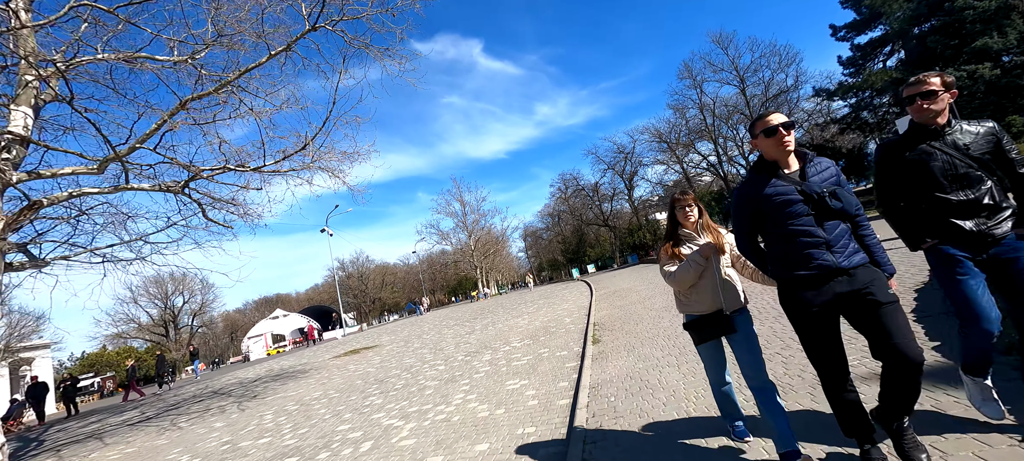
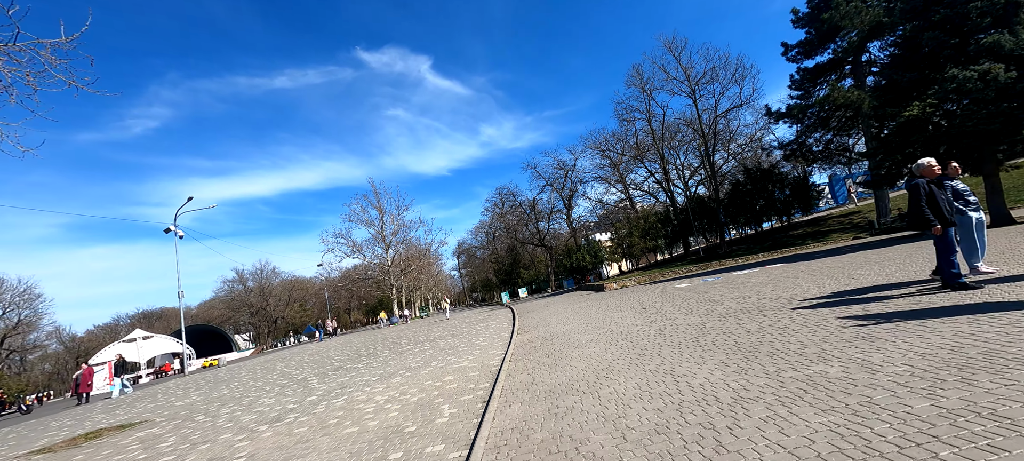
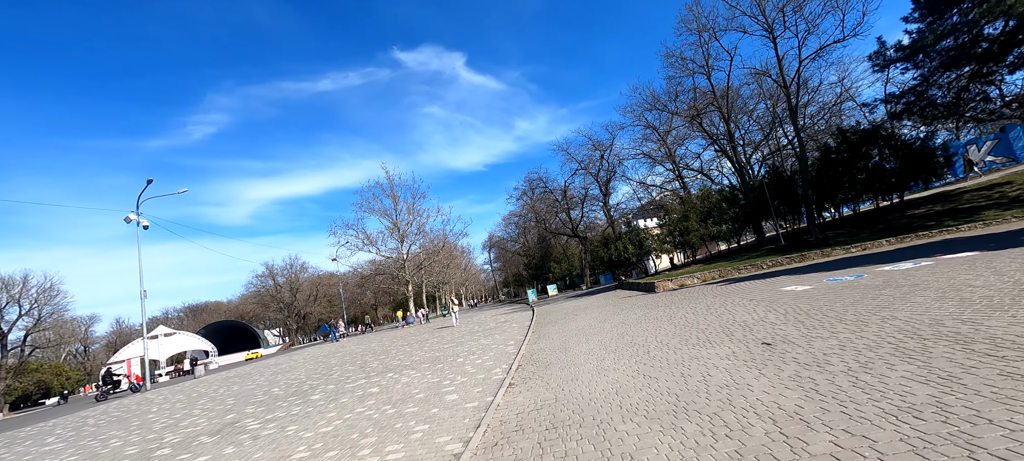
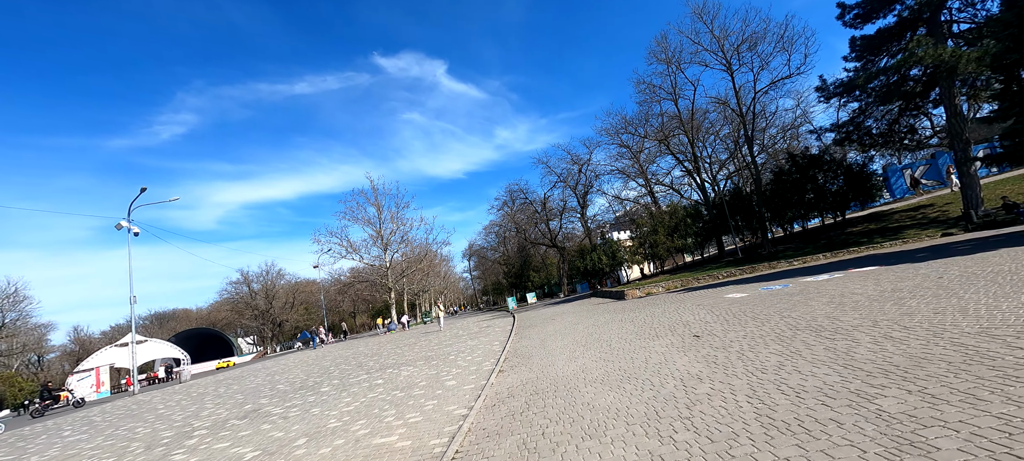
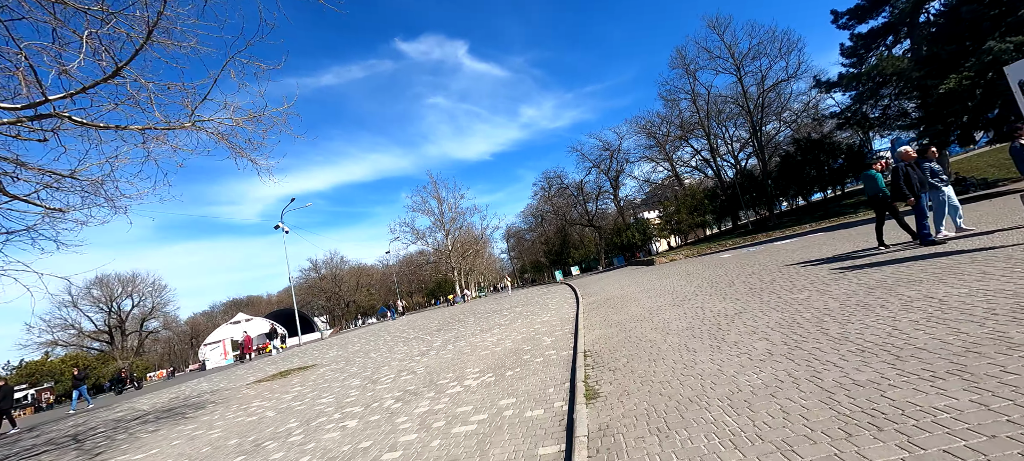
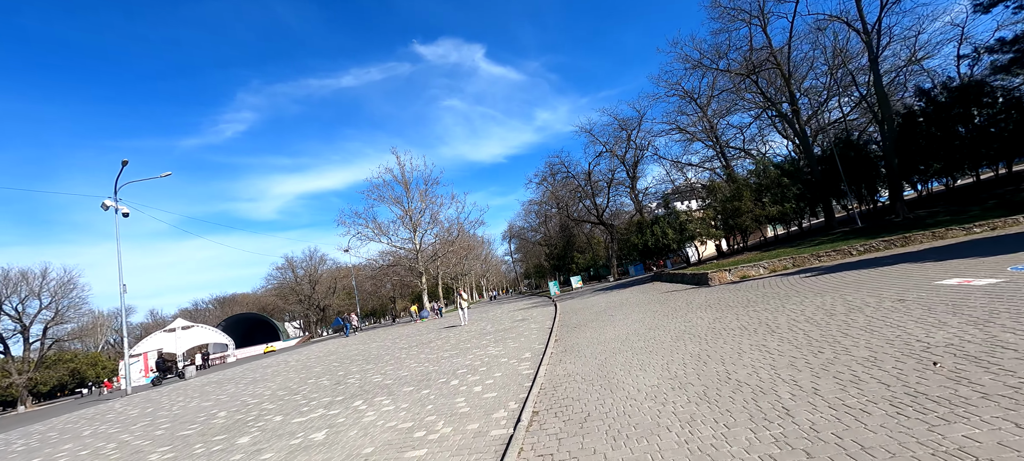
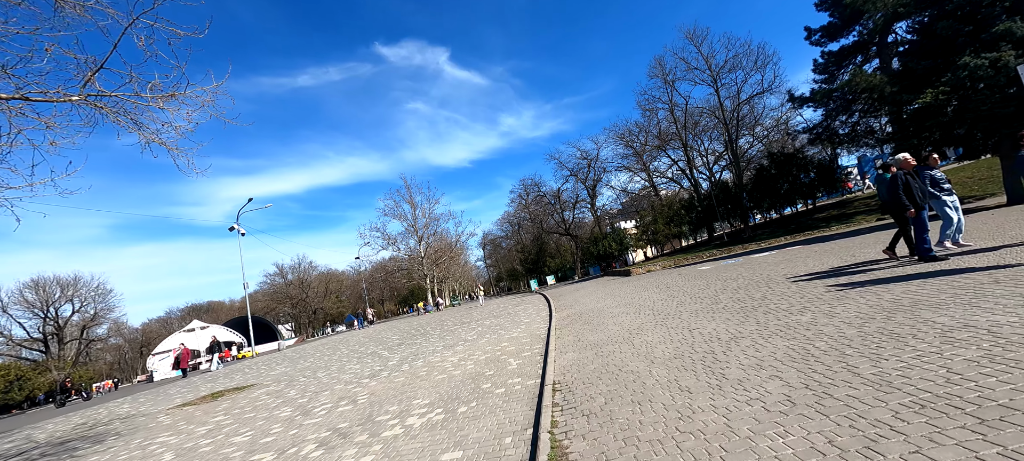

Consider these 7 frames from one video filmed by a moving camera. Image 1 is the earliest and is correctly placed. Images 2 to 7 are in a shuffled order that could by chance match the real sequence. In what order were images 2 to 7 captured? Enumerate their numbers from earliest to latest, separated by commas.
5, 7, 2, 4, 3, 6
